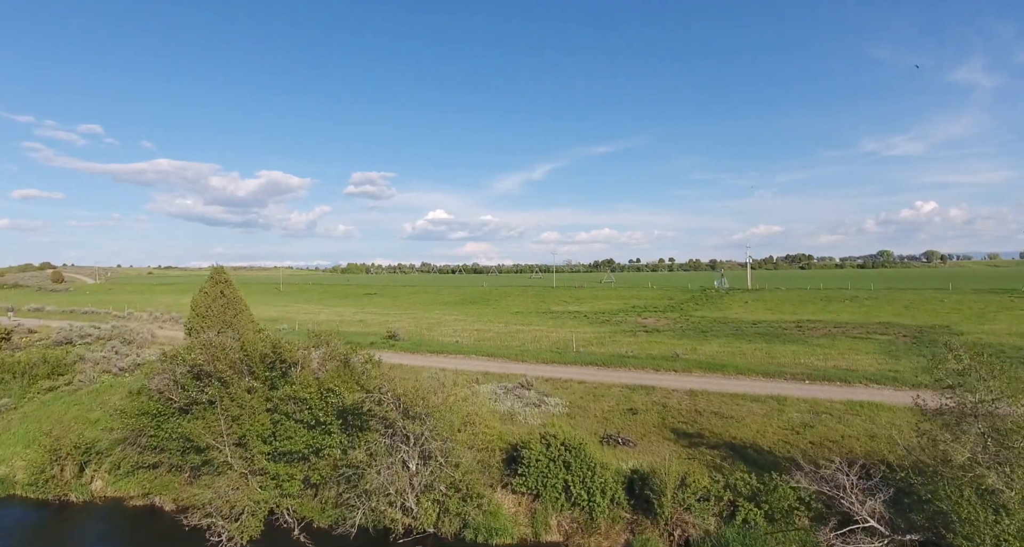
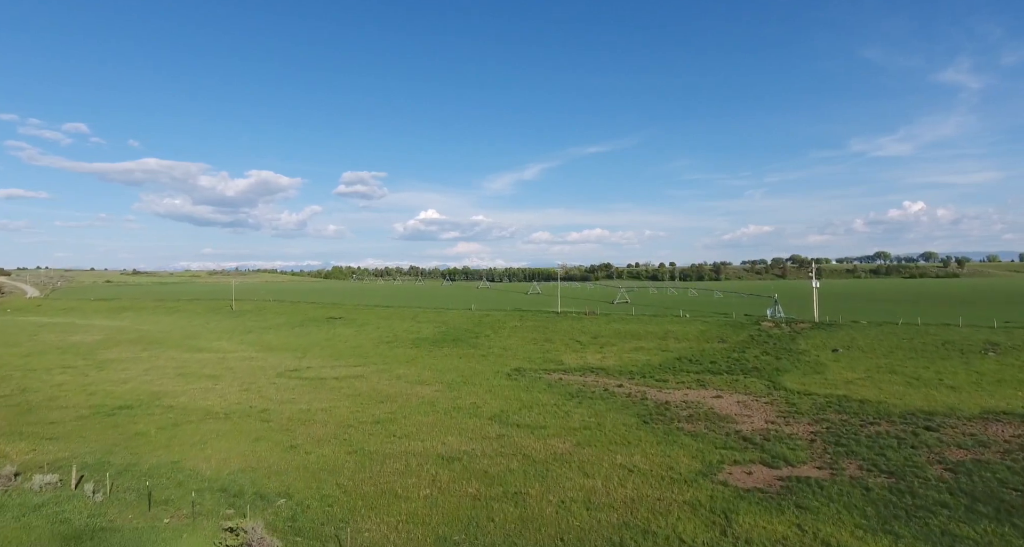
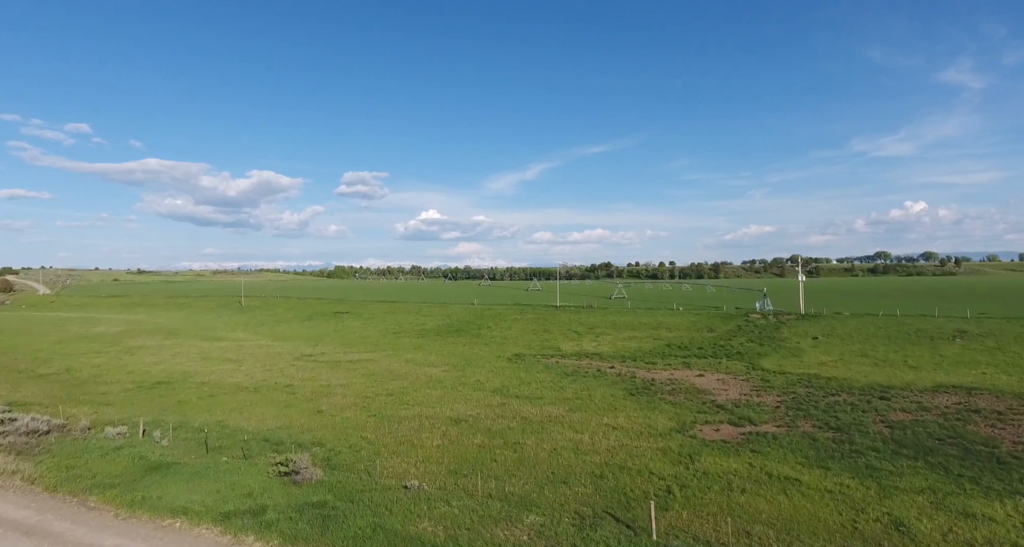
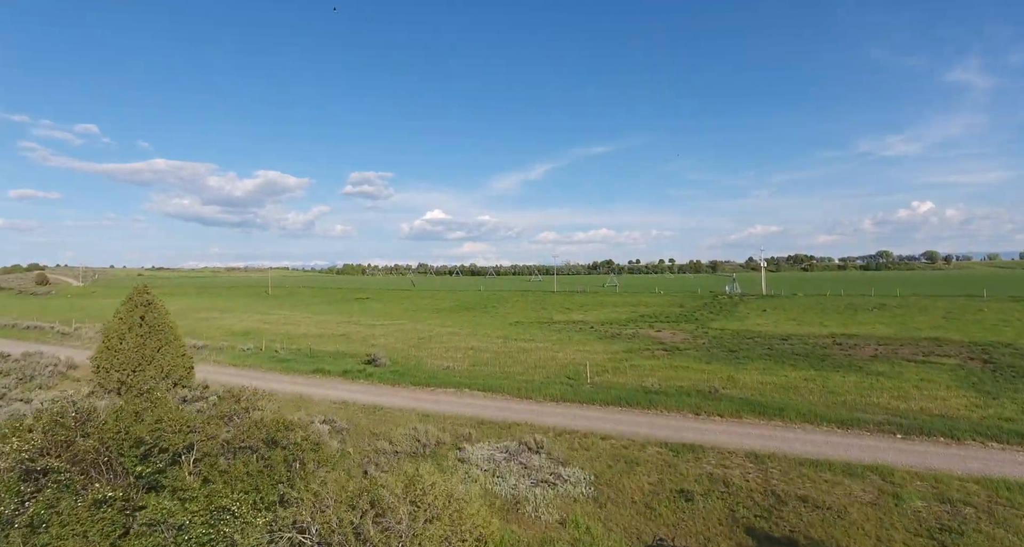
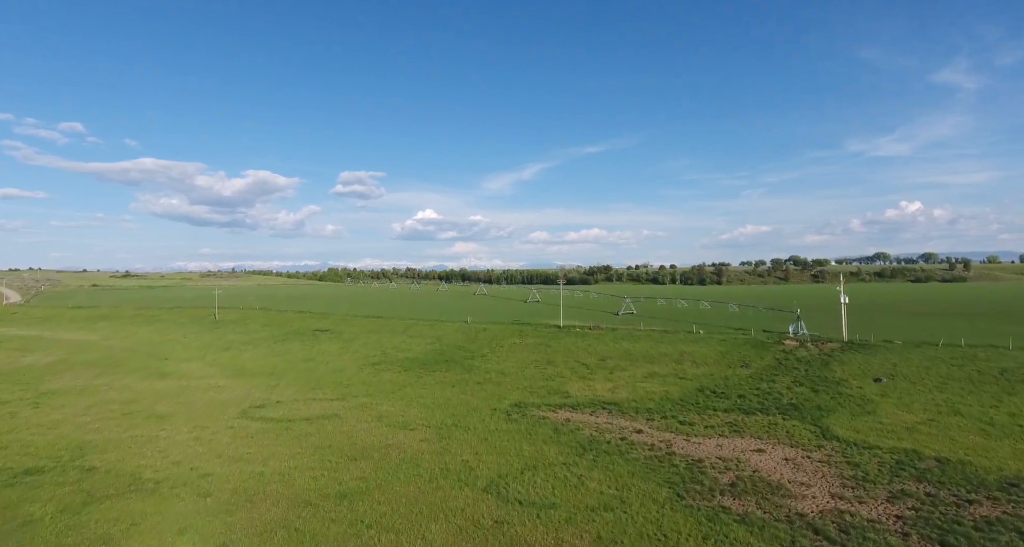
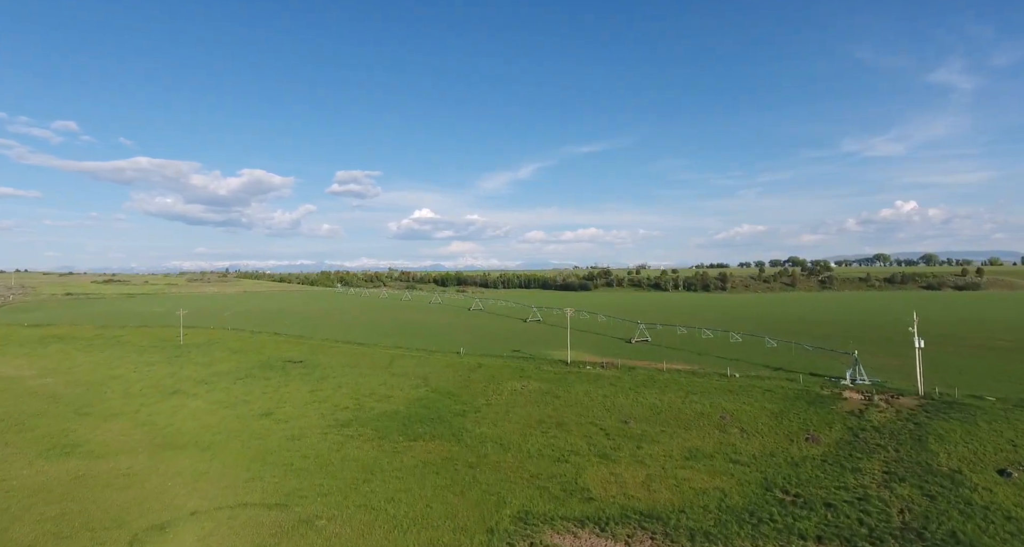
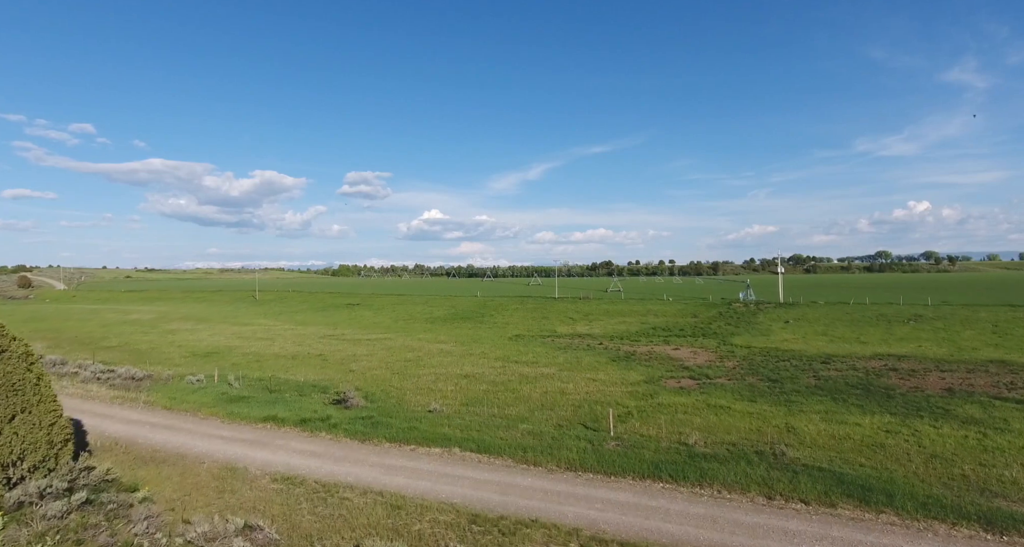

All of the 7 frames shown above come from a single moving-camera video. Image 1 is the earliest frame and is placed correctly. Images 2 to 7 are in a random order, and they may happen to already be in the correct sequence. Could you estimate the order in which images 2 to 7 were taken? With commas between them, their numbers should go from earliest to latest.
4, 7, 3, 2, 5, 6
